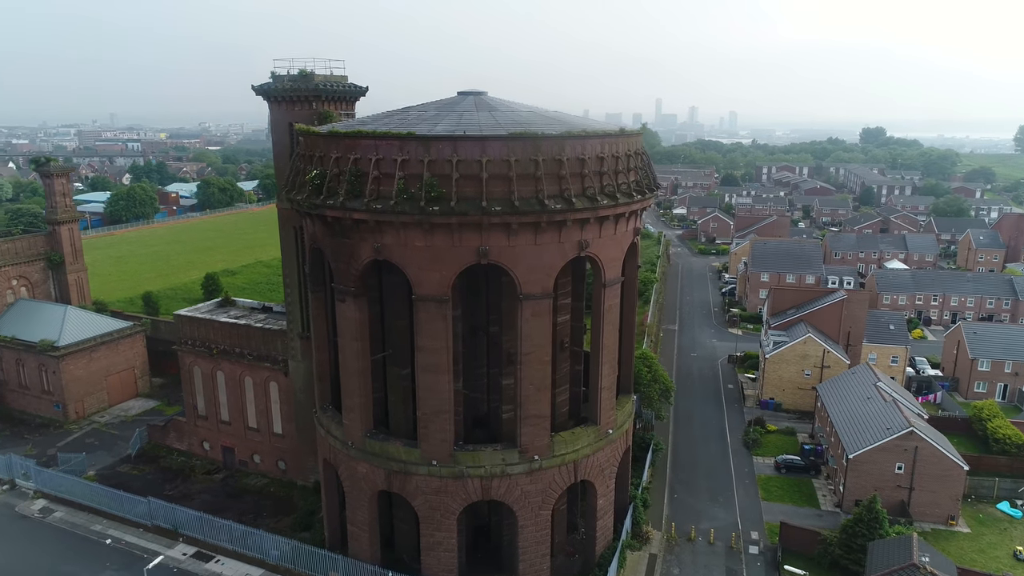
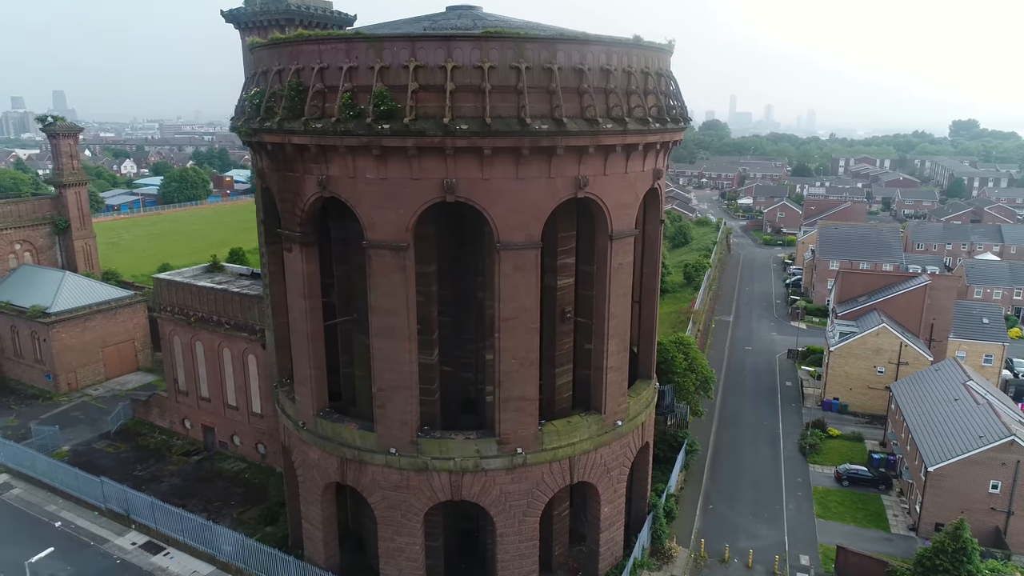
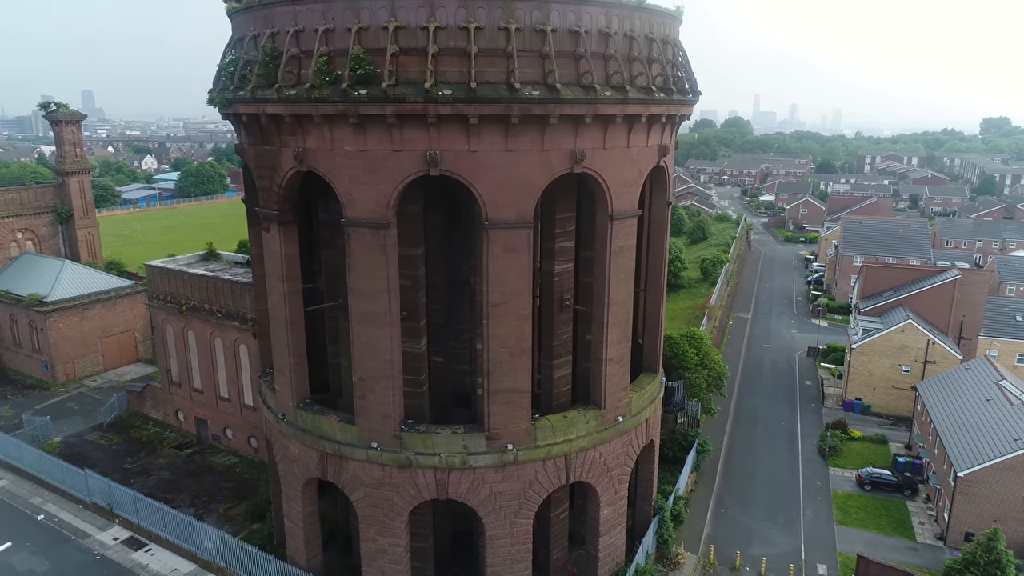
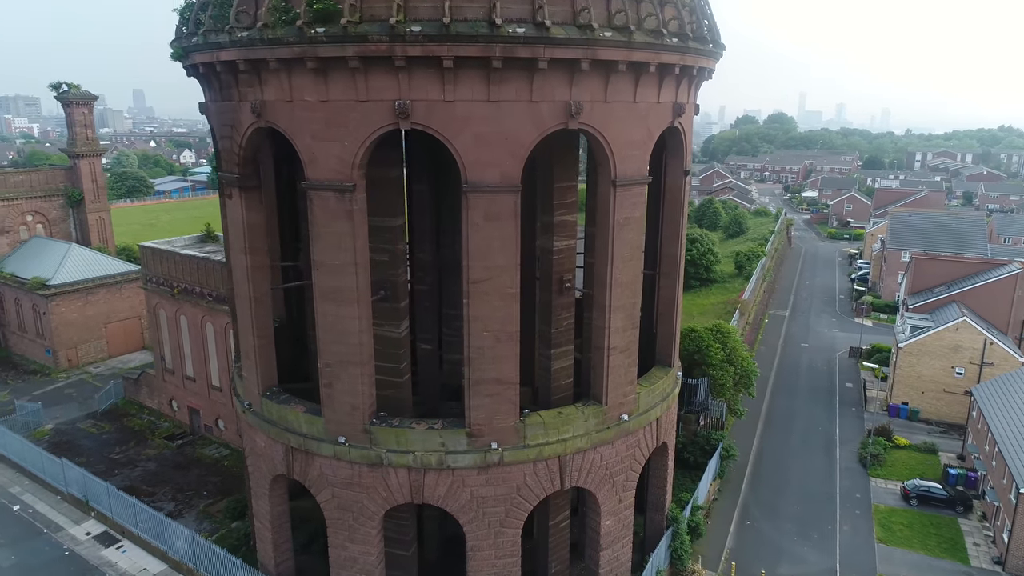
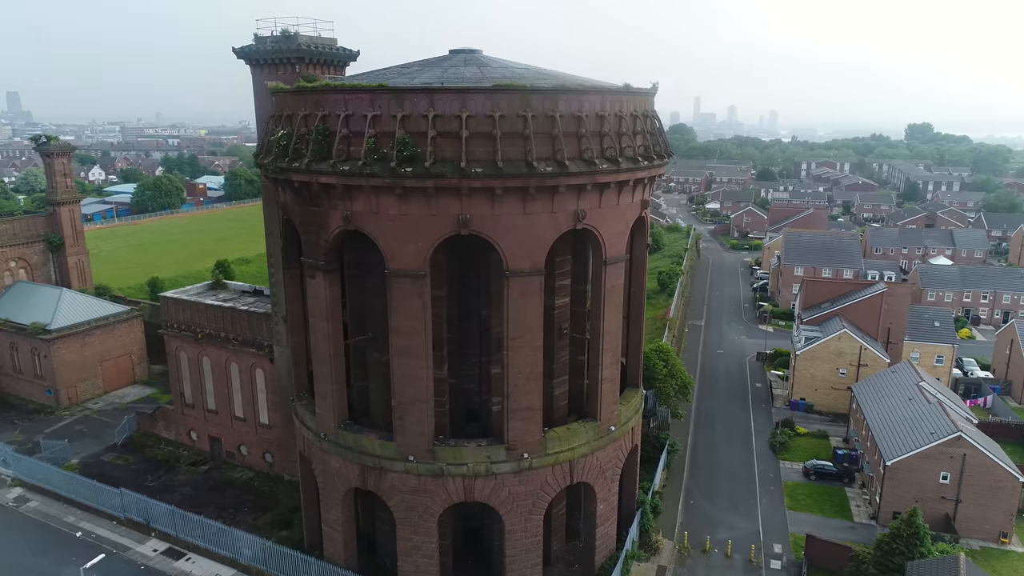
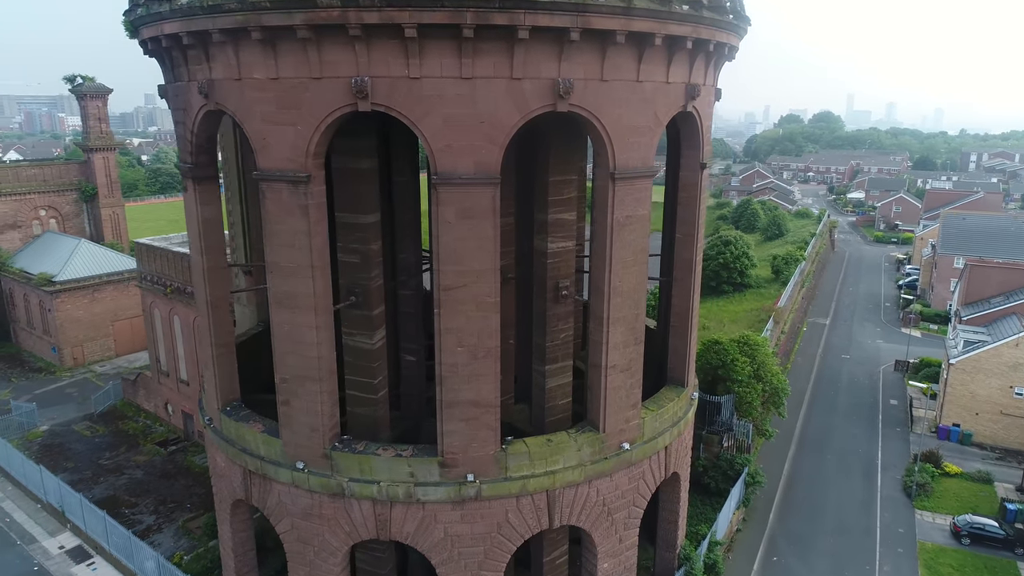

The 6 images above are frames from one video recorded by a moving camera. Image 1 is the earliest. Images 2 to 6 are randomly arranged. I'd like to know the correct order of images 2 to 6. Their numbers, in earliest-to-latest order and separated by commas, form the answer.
5, 2, 3, 4, 6
